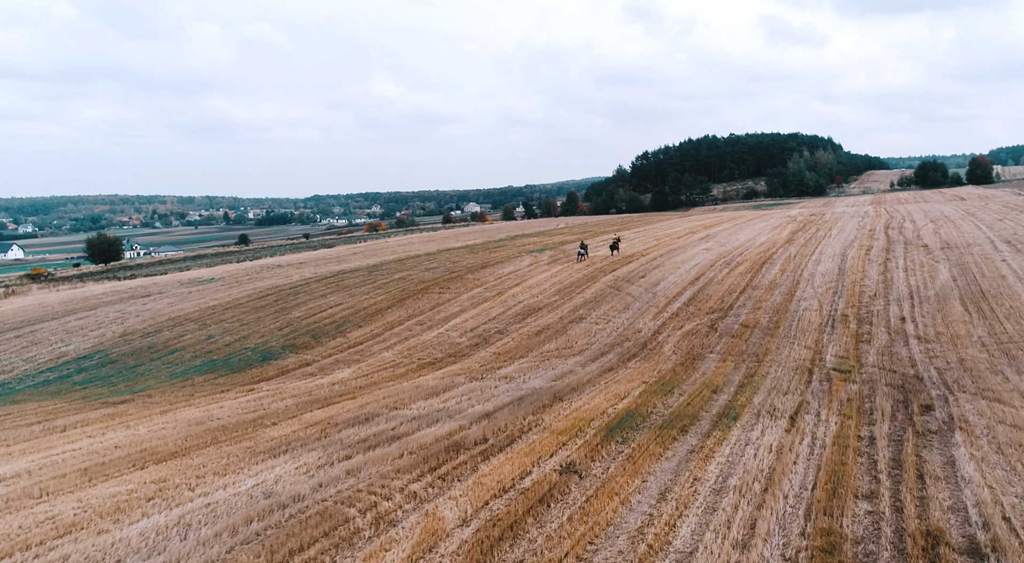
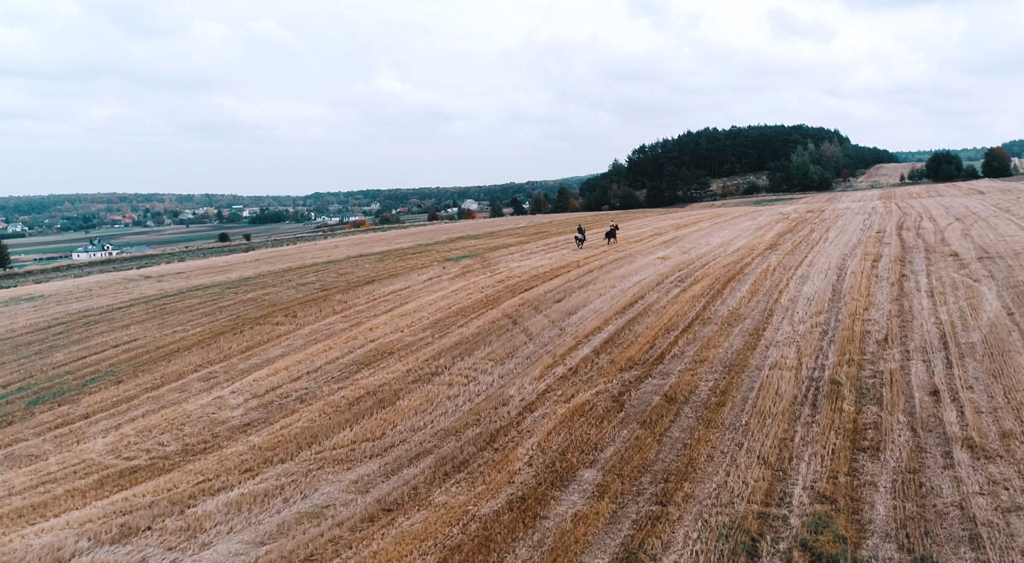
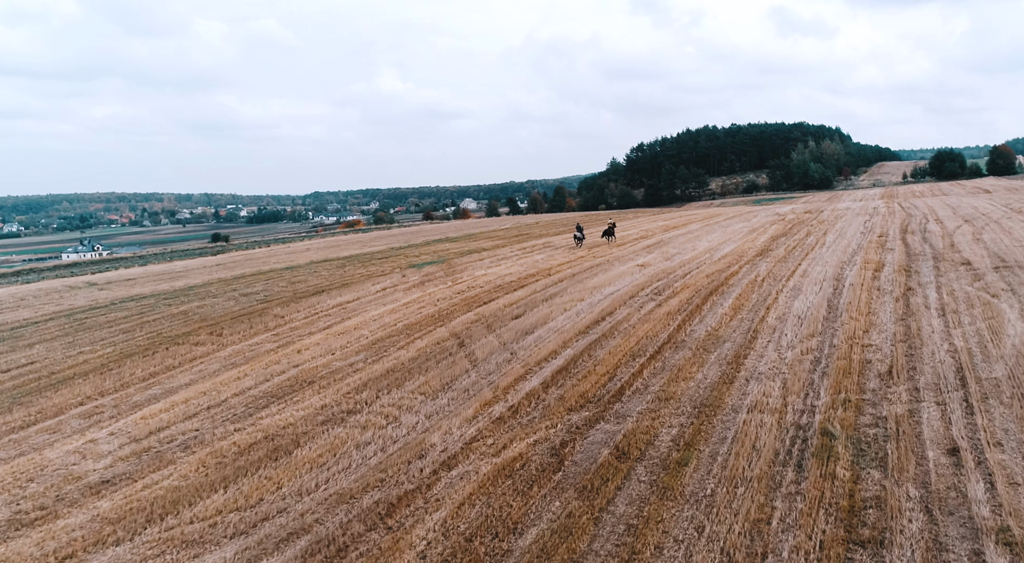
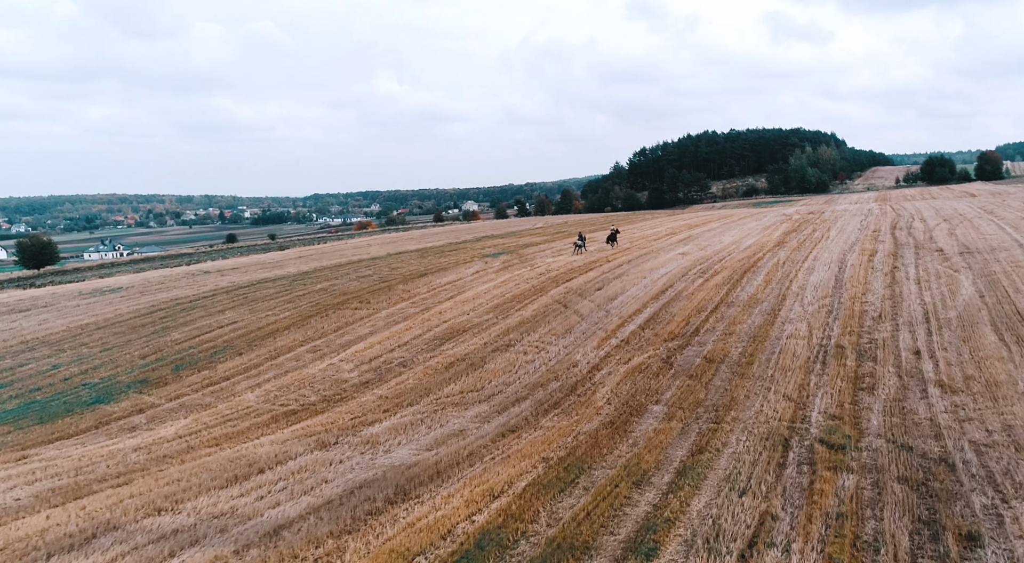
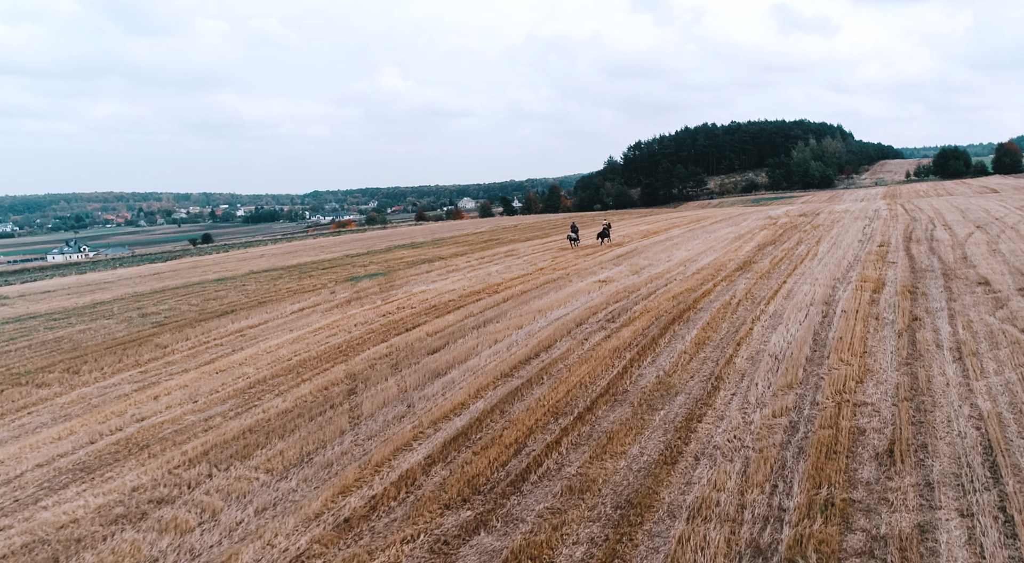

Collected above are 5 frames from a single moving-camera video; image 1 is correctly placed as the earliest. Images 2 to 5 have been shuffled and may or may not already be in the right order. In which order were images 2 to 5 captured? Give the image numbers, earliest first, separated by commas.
4, 2, 3, 5
